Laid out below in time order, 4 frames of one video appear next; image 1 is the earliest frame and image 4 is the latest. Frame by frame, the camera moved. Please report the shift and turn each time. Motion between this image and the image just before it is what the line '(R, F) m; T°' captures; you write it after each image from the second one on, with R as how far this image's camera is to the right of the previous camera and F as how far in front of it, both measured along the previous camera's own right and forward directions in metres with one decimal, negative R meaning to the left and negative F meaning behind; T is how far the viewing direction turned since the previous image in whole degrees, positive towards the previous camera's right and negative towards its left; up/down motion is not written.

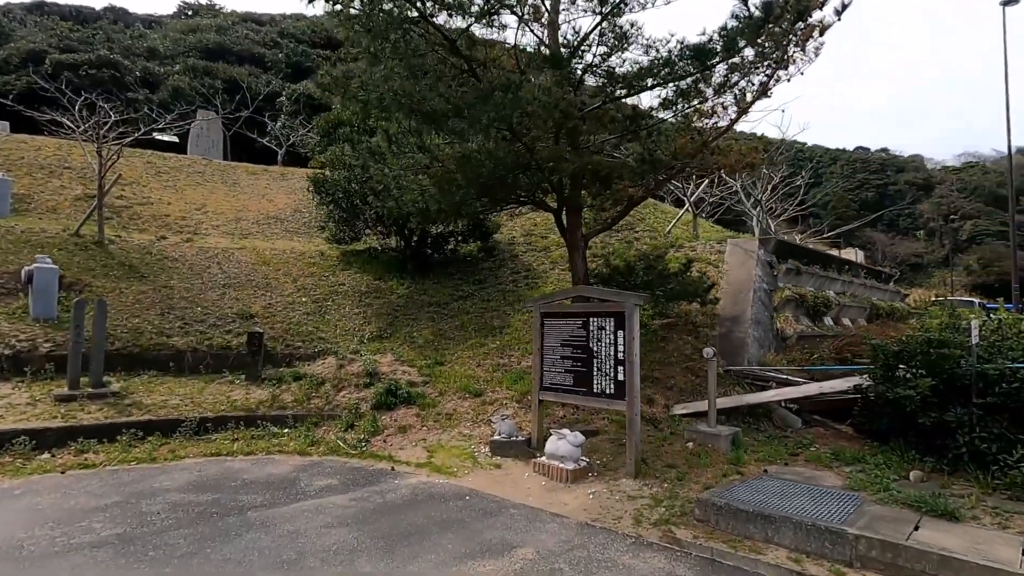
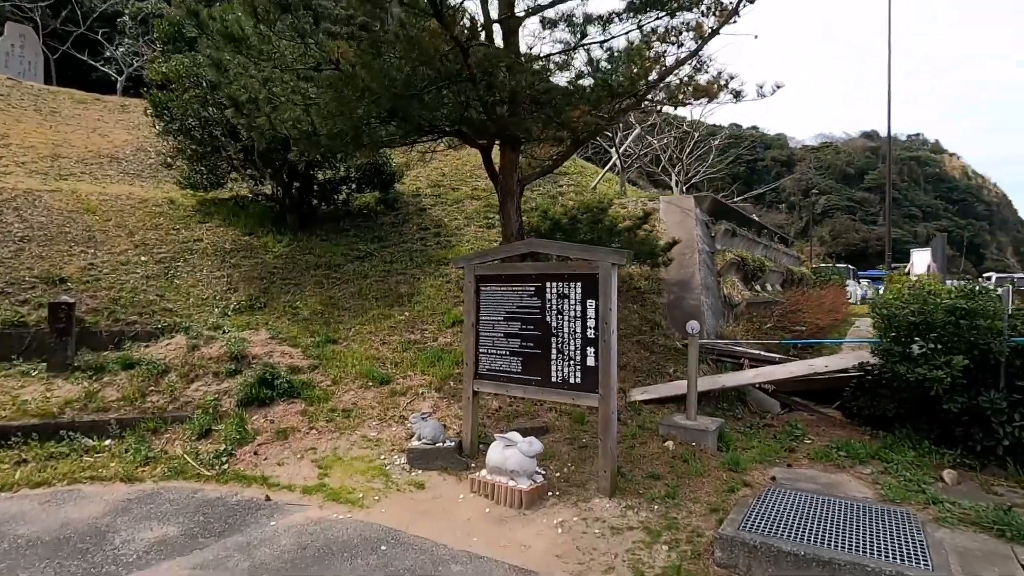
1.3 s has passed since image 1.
(-0.3, +1.8) m; +11°
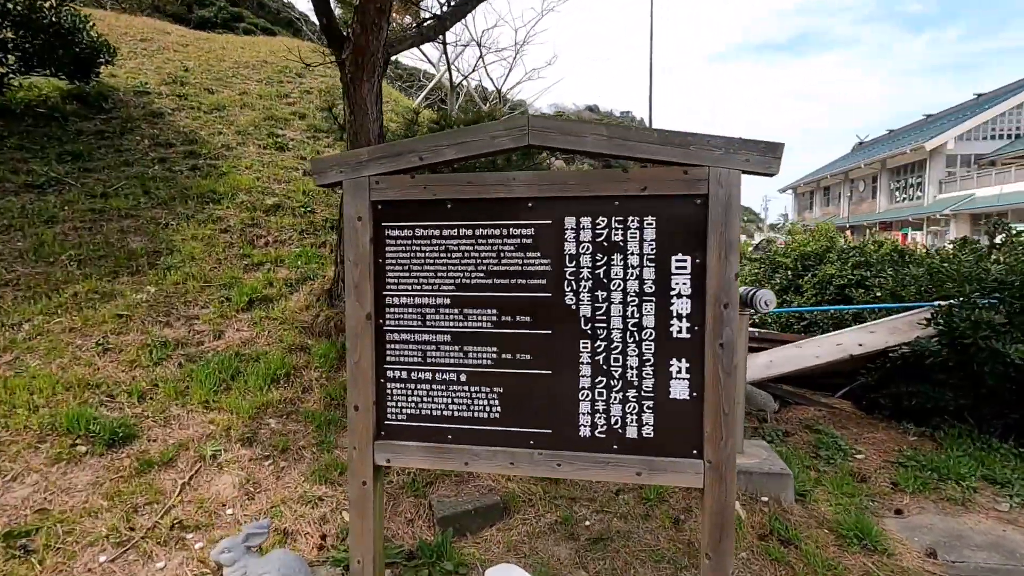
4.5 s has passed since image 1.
(-0.8, +2.9) m; +24°
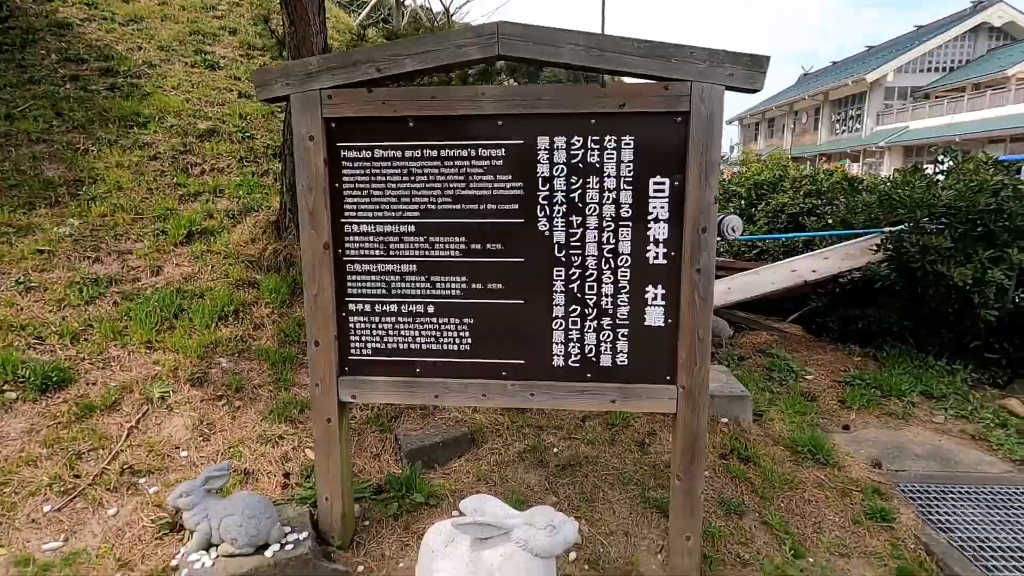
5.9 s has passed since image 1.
(-0.1, +0.1) m; +5°
